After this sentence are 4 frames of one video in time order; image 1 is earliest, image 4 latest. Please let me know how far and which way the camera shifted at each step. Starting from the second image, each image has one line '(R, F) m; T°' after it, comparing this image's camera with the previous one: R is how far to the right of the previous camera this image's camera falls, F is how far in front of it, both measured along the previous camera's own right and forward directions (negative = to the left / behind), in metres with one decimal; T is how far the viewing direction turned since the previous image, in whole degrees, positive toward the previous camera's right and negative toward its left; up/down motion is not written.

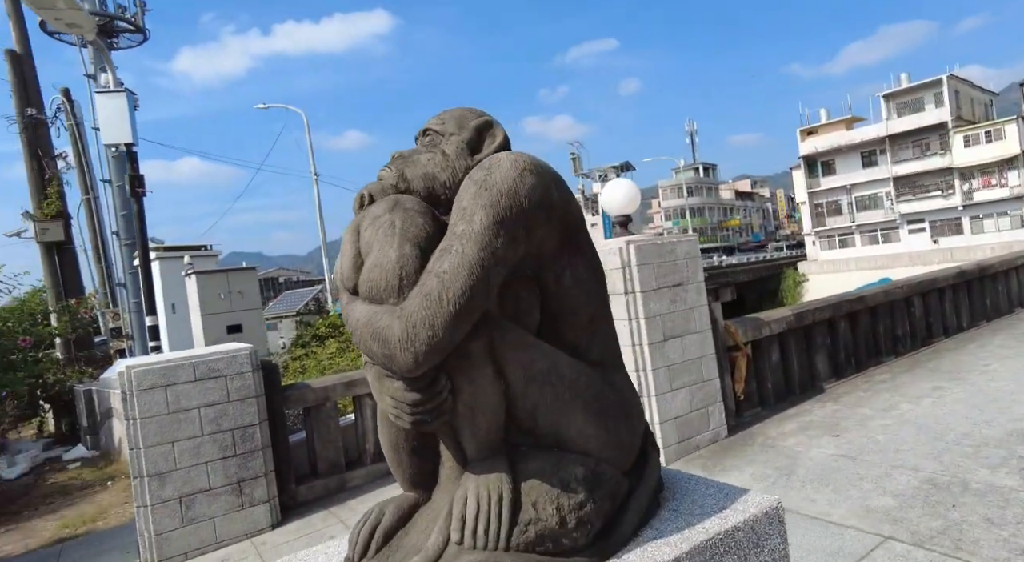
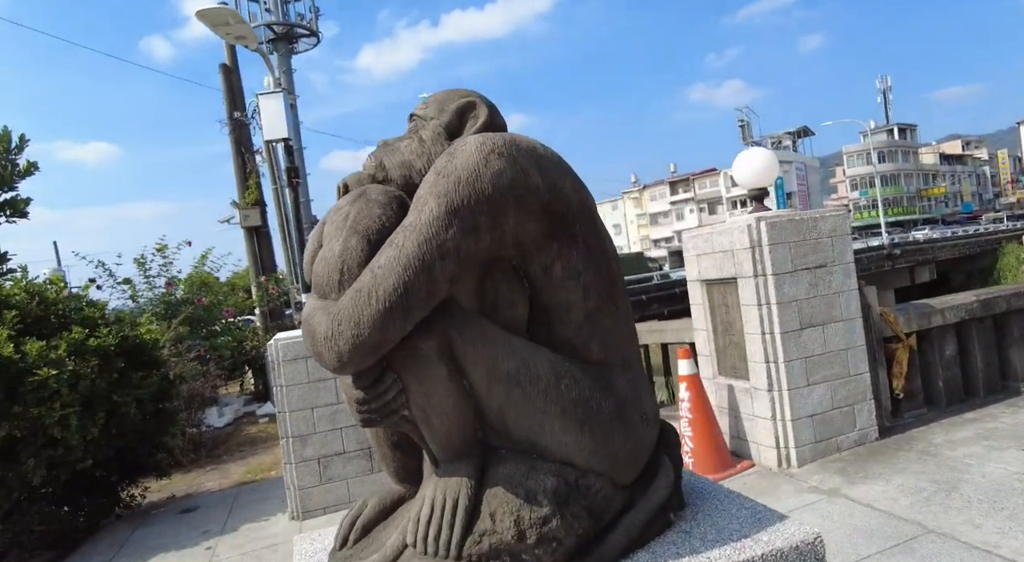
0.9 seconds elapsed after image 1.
(+0.4, +0.1) m; -15°
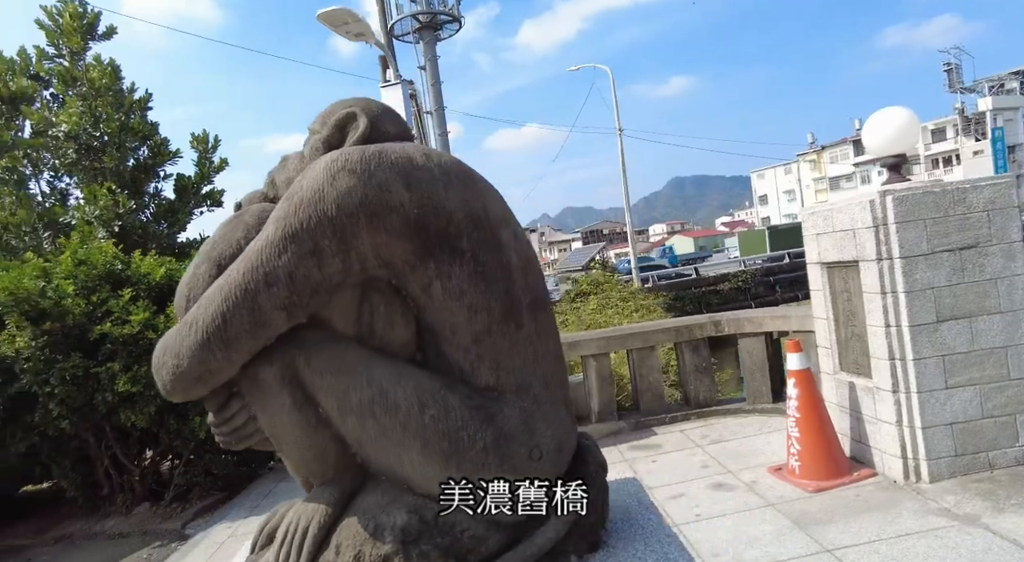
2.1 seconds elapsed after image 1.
(+0.5, +0.2) m; -15°
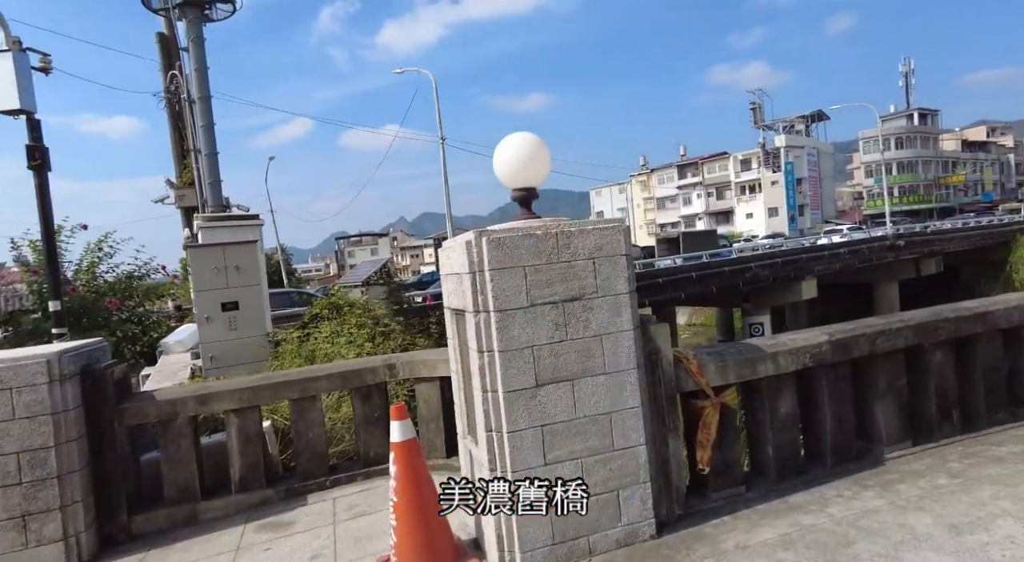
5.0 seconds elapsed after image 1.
(+1.5, +0.6) m; +11°
